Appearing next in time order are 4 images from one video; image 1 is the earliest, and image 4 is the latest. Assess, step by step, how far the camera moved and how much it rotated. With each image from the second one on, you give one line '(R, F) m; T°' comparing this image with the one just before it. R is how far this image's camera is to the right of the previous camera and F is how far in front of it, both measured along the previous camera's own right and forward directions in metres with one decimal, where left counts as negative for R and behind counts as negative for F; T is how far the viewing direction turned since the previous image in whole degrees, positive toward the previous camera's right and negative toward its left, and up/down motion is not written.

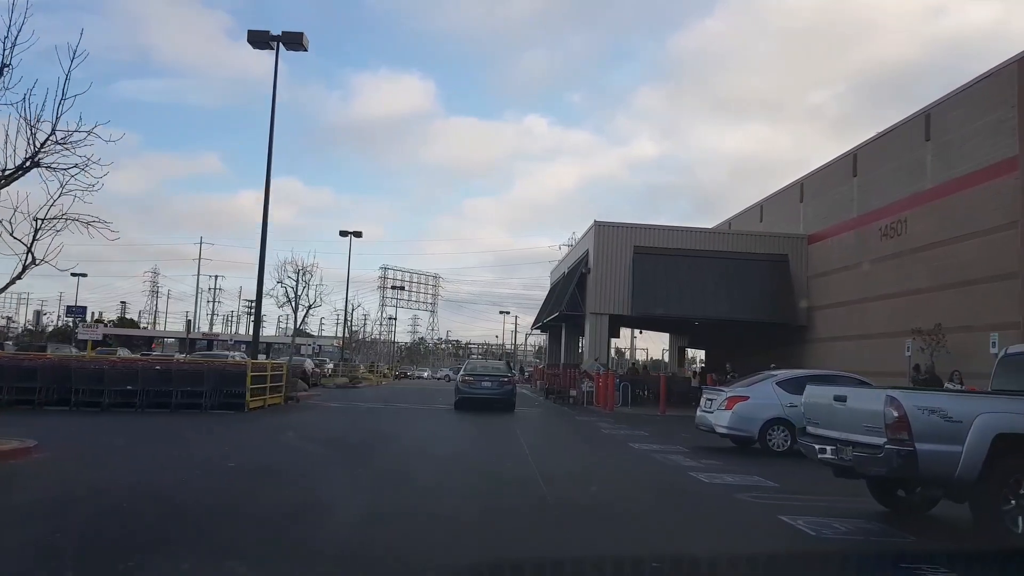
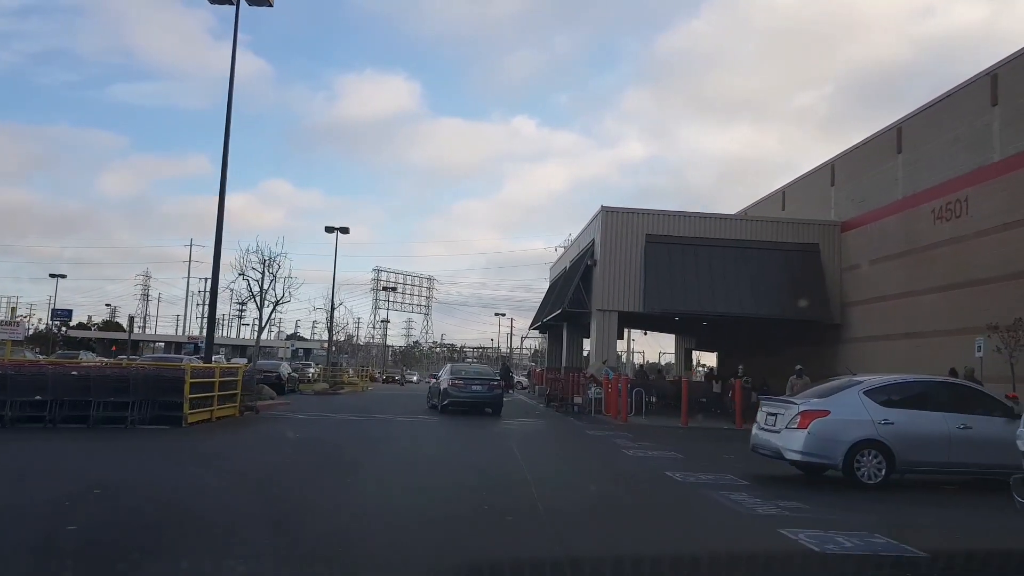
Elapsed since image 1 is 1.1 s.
(-0.1, +3.6) m; 0°
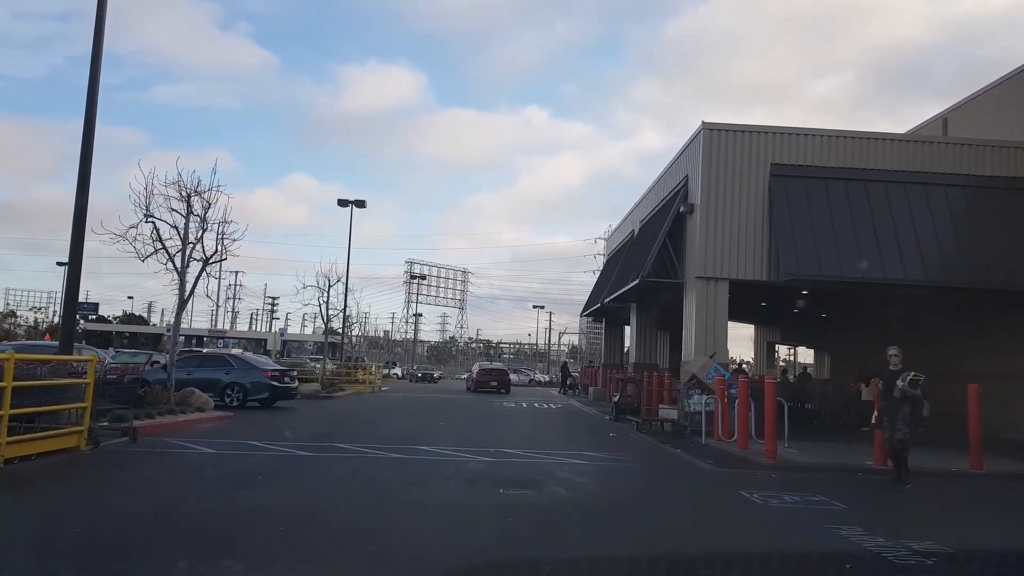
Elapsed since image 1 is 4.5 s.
(-0.5, +9.2) m; -3°
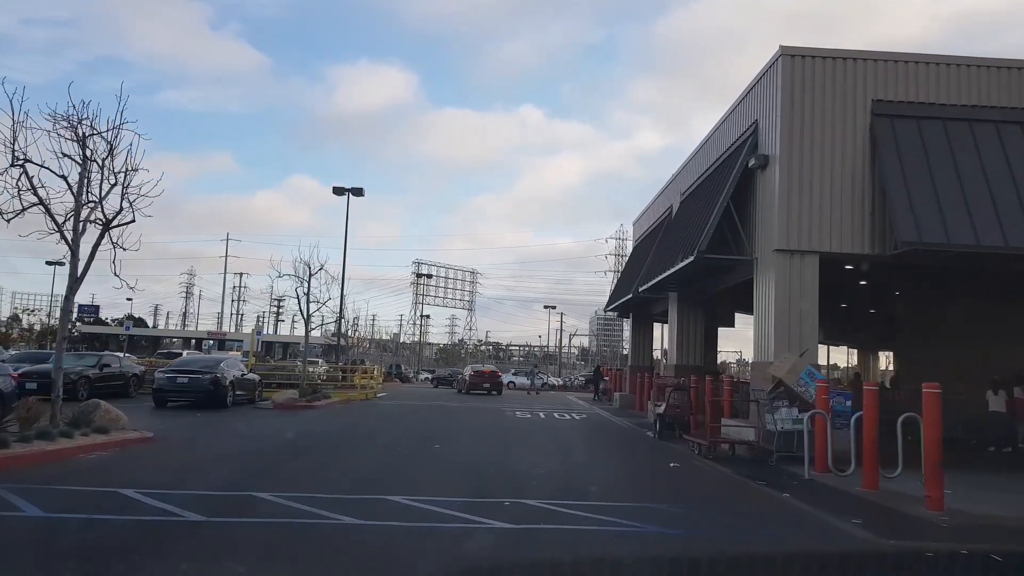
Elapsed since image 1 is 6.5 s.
(-0.2, +4.6) m; -1°
